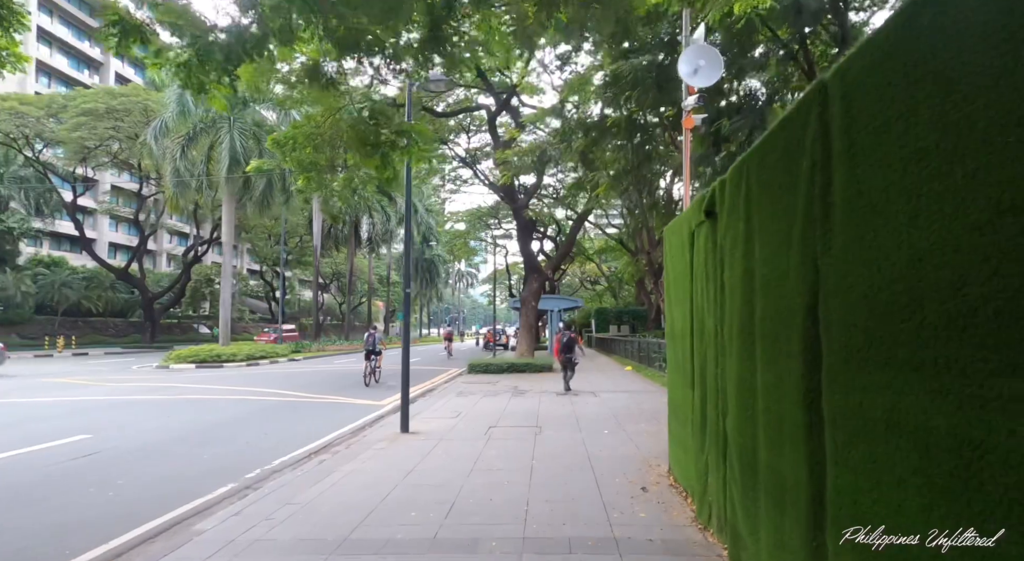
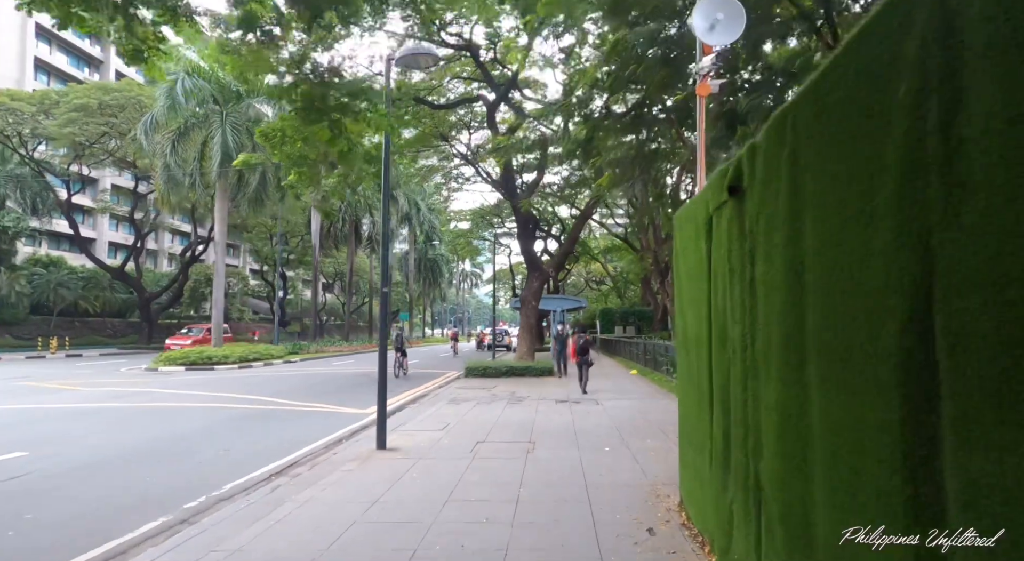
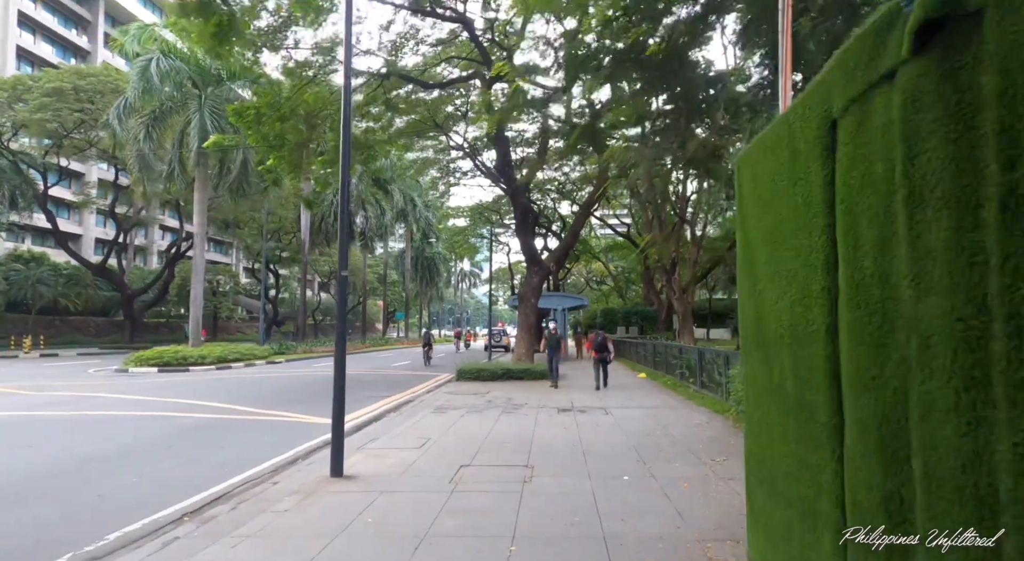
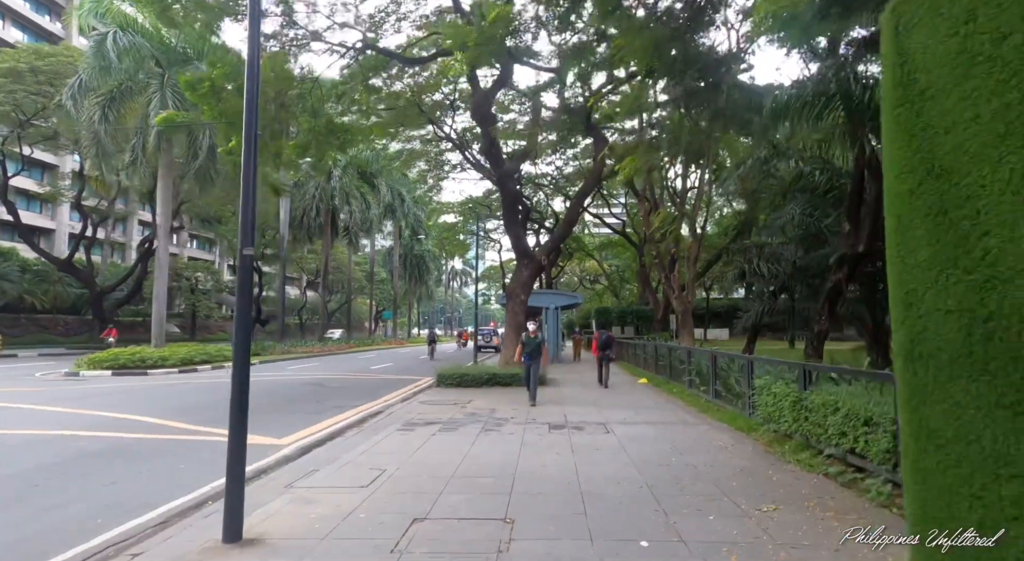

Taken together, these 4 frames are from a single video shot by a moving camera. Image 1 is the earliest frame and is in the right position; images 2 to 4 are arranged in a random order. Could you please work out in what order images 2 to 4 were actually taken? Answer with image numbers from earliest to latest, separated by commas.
2, 3, 4
